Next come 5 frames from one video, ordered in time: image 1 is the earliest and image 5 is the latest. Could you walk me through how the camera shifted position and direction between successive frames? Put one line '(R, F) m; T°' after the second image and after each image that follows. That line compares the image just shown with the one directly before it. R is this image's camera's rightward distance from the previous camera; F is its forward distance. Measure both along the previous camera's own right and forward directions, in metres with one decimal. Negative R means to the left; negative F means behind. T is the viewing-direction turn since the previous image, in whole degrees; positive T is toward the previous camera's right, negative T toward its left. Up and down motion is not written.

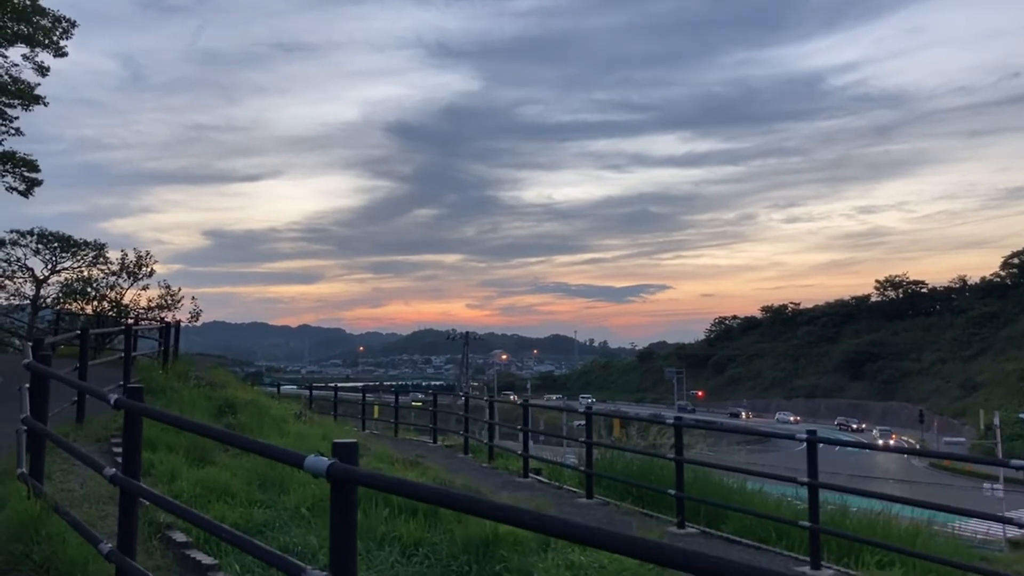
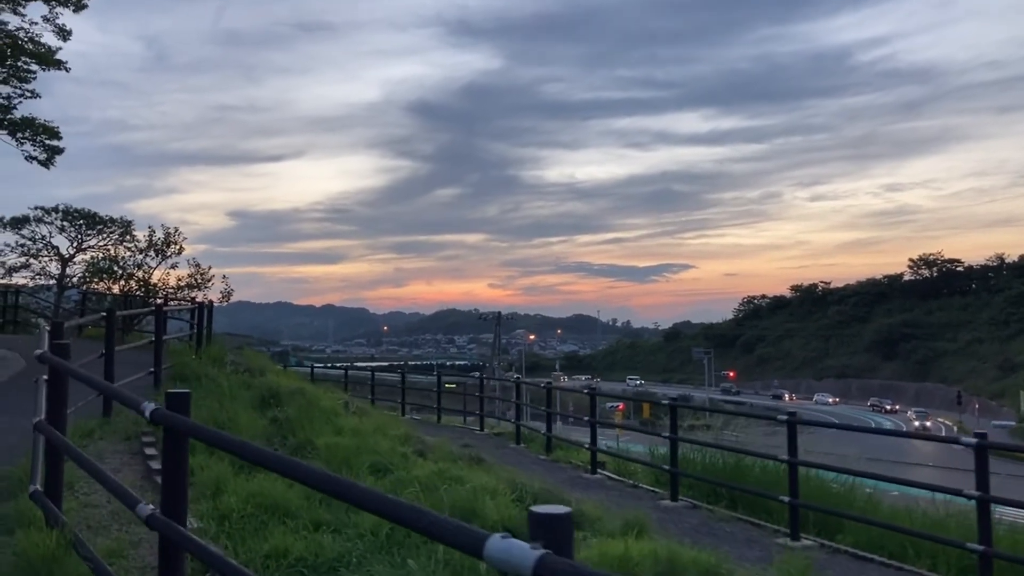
(-0.4, +0.7) m; -1°
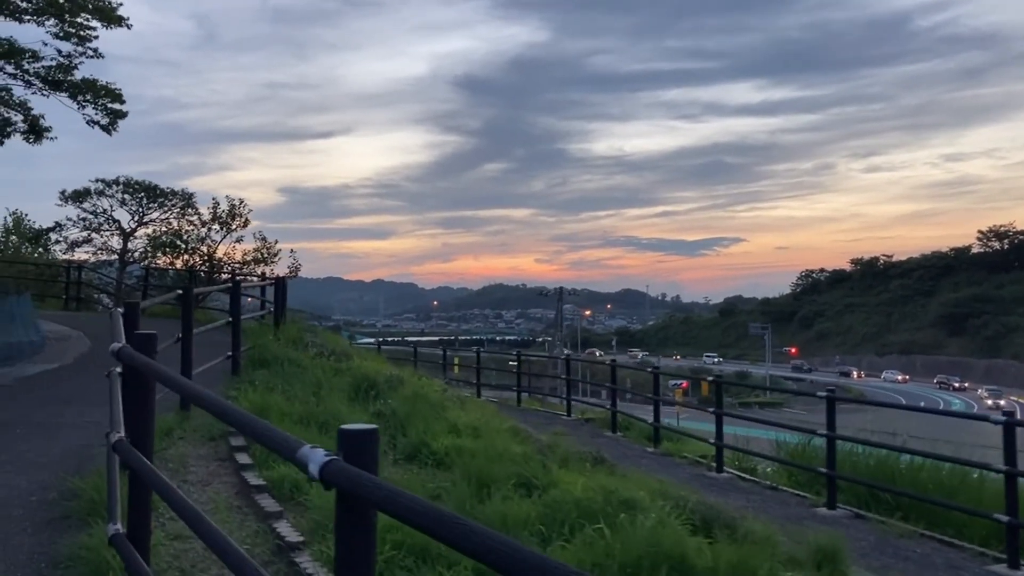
(-0.5, +0.8) m; -3°
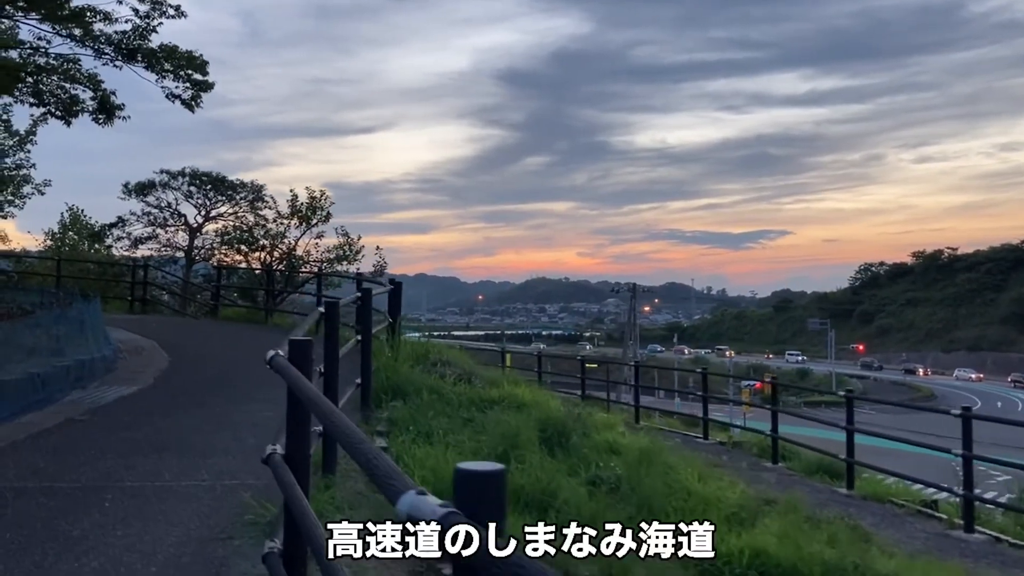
(-0.8, +1.2) m; -3°
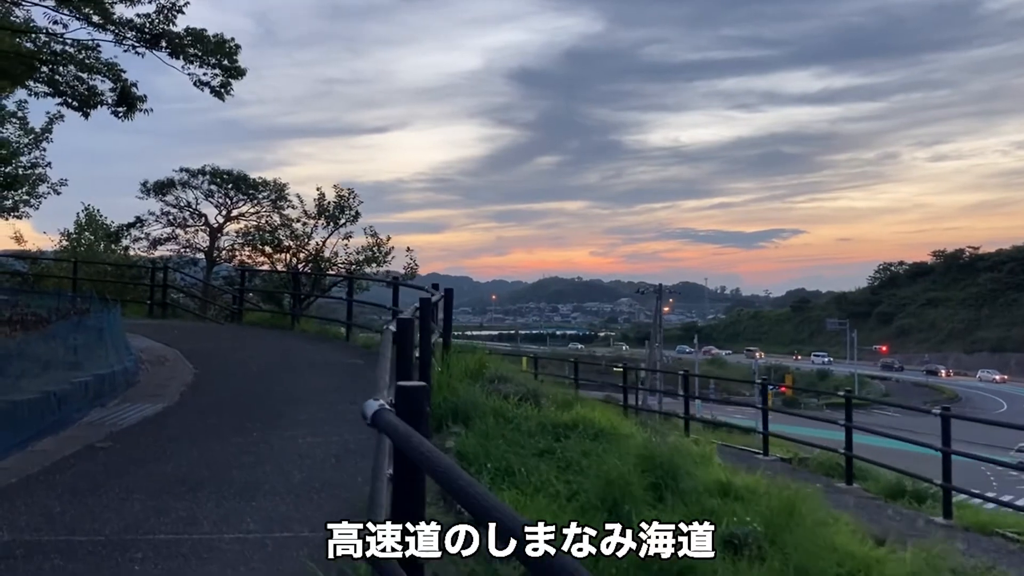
(-0.3, +0.5) m; -1°
